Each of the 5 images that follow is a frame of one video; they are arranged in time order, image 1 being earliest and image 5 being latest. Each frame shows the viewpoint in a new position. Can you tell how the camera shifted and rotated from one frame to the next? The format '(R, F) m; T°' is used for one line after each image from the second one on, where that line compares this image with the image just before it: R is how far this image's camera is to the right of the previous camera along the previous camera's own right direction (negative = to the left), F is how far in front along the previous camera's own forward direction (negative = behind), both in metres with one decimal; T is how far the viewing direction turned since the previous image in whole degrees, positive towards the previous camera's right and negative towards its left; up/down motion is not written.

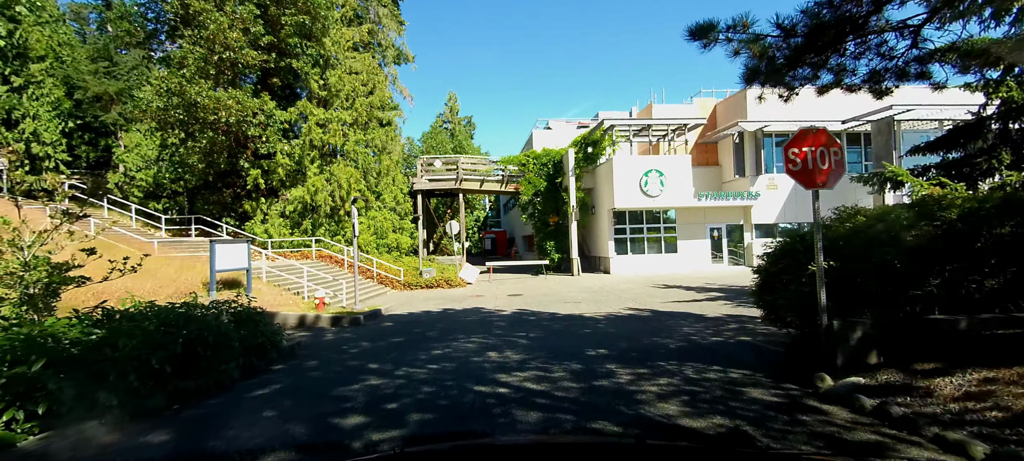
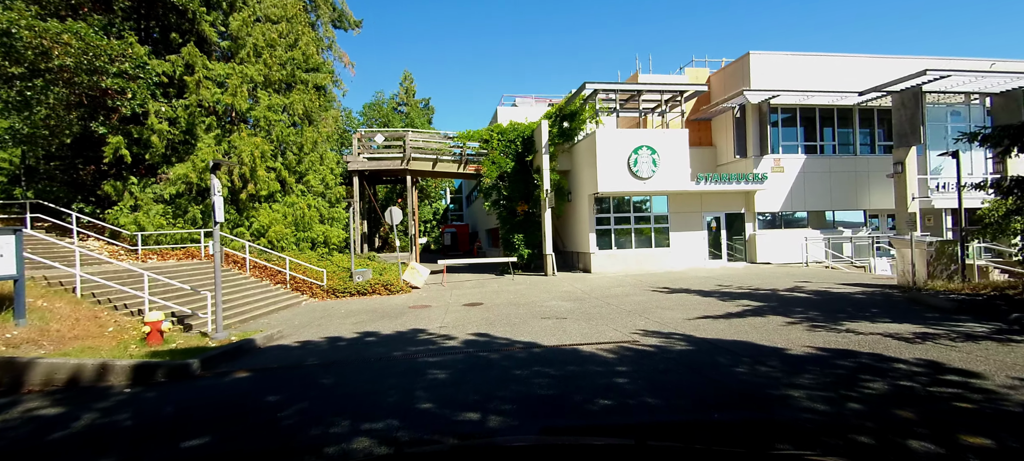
(+0.2, +4.5) m; +4°
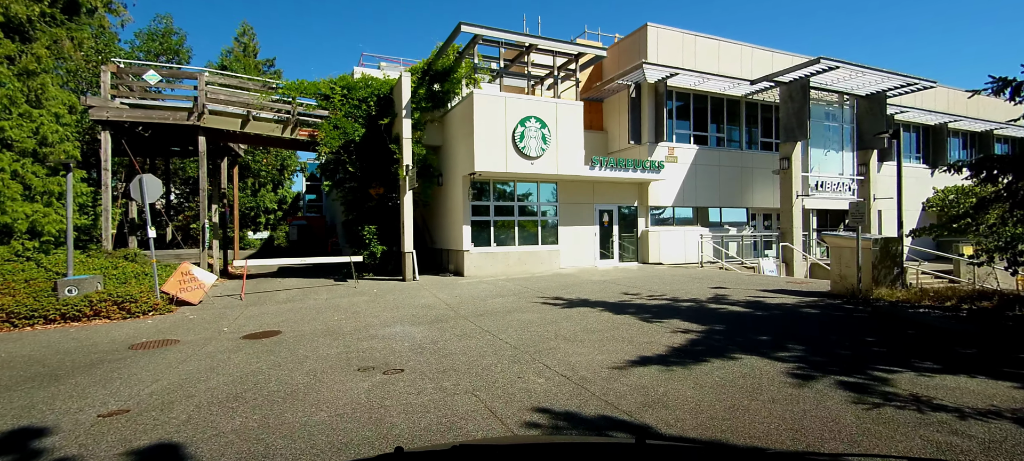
(+0.9, +4.5) m; +14°
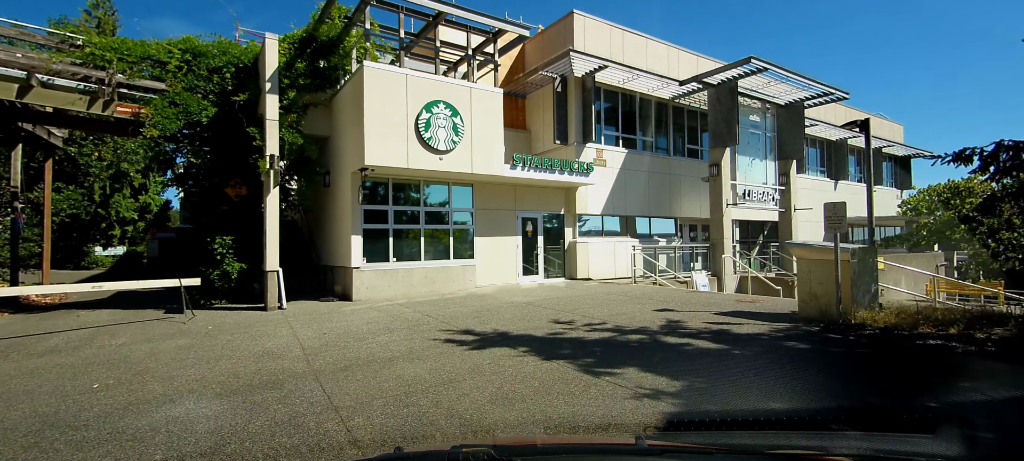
(+0.5, +2.9) m; +9°
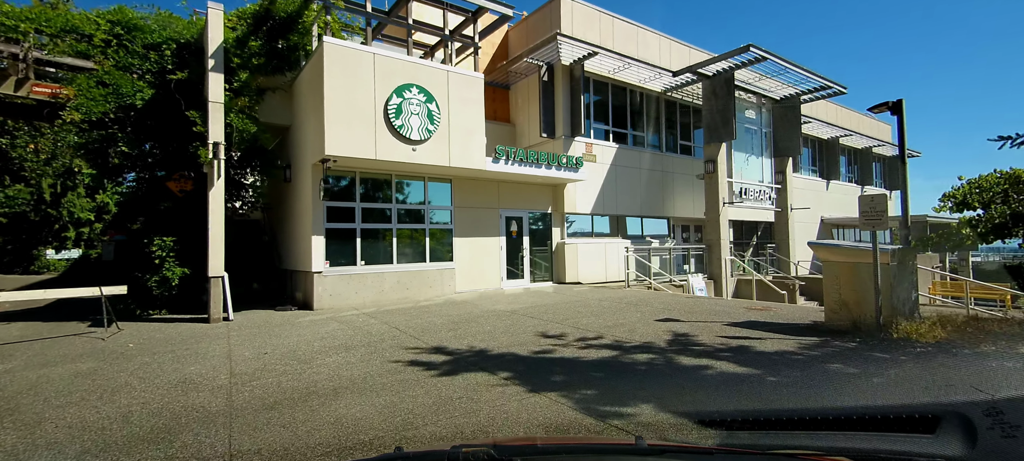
(+0.1, +1.3) m; +2°
